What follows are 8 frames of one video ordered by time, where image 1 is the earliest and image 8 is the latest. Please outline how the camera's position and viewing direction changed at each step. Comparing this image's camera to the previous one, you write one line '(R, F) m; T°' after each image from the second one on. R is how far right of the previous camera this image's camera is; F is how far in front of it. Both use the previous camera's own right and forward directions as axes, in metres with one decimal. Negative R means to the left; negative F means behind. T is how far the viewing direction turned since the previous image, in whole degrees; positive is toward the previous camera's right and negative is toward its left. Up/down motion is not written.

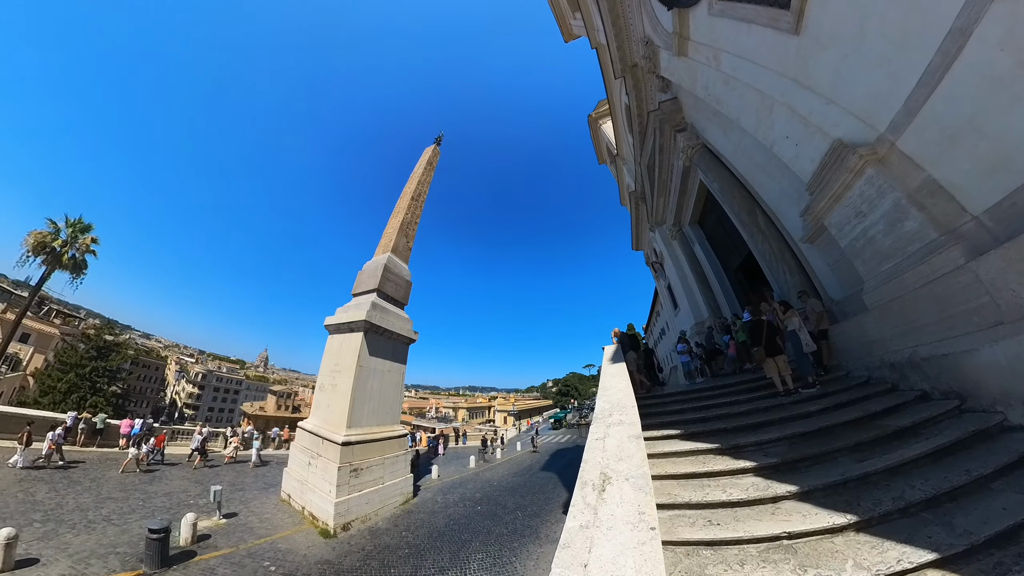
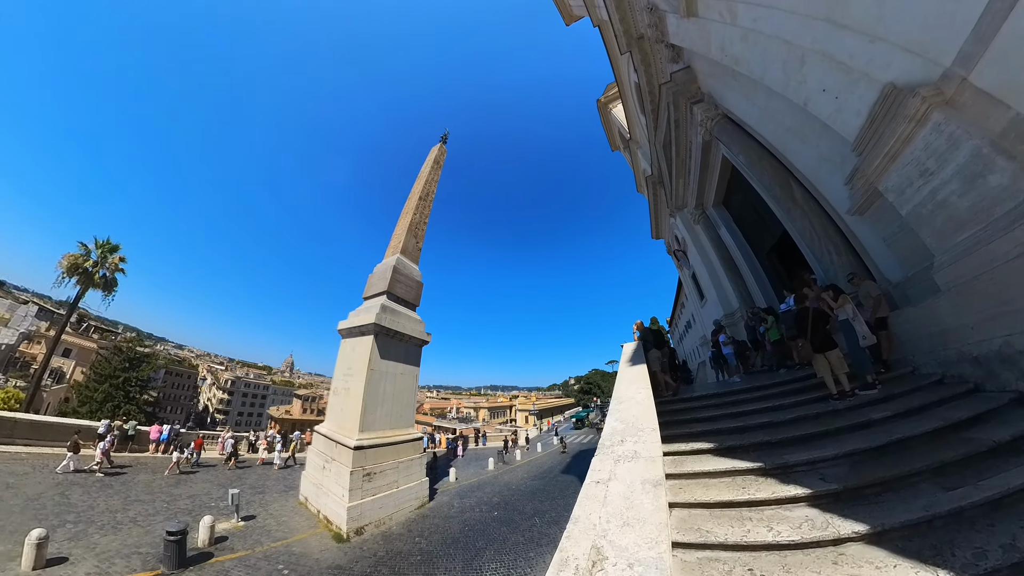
(+0.6, +0.3) m; -6°
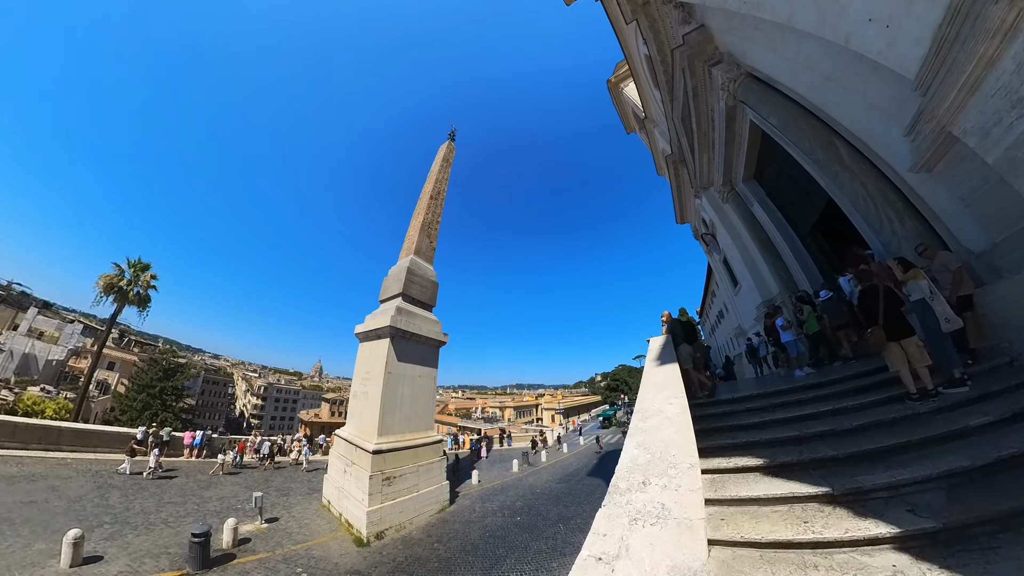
(+0.6, +0.3) m; -7°
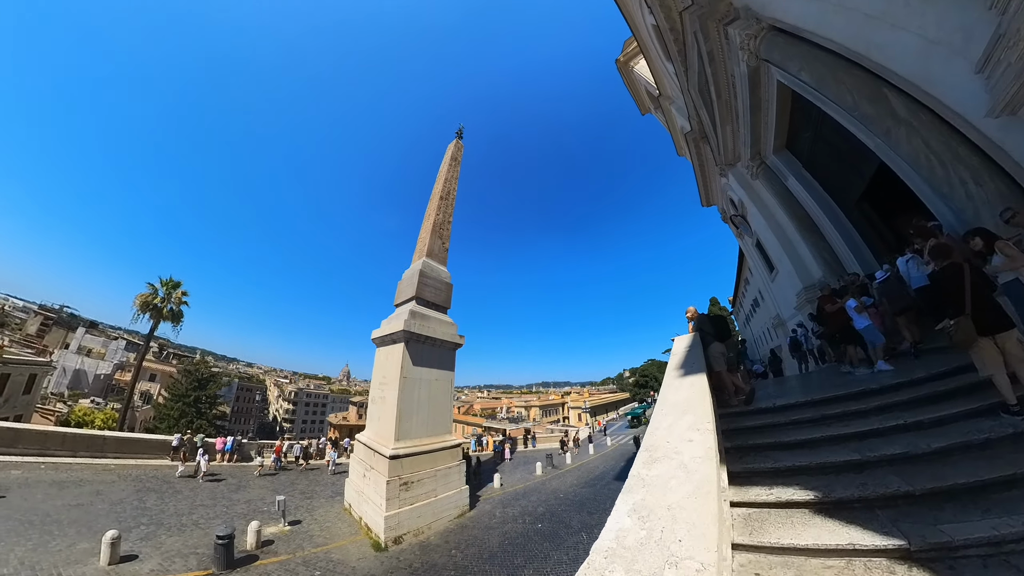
(+0.6, +0.3) m; -7°
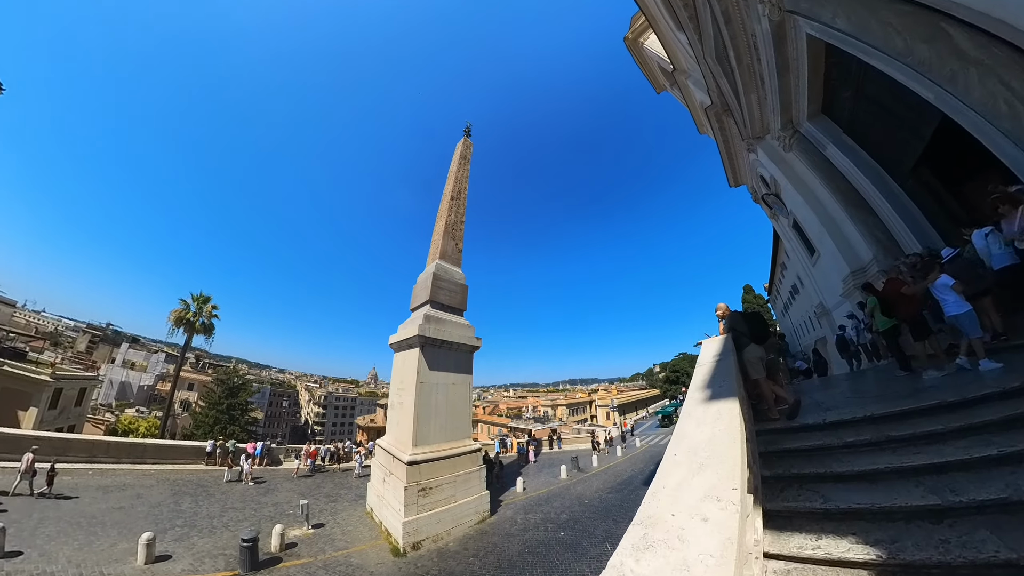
(+0.5, +0.3) m; -6°
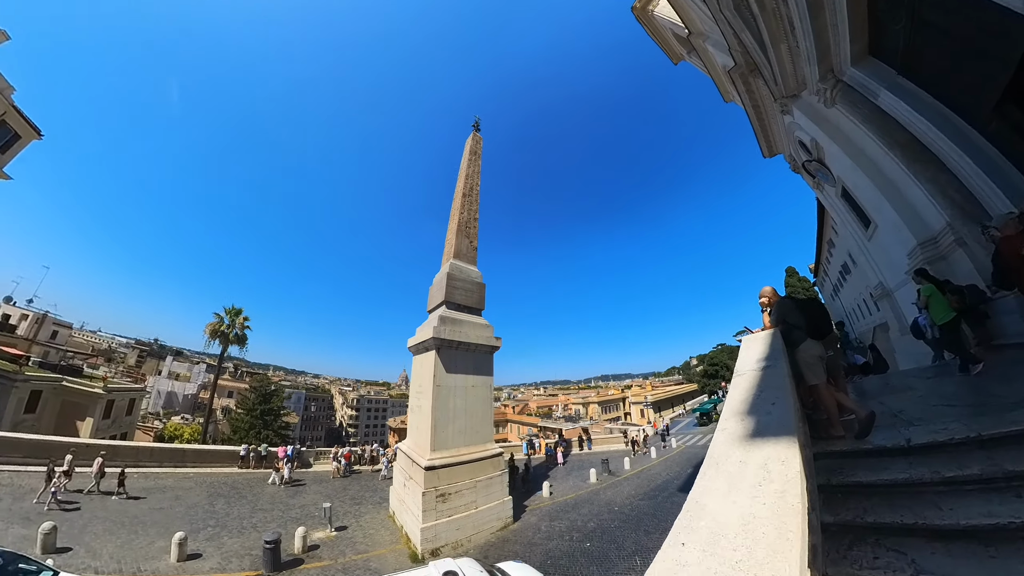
(+0.6, +0.3) m; -7°
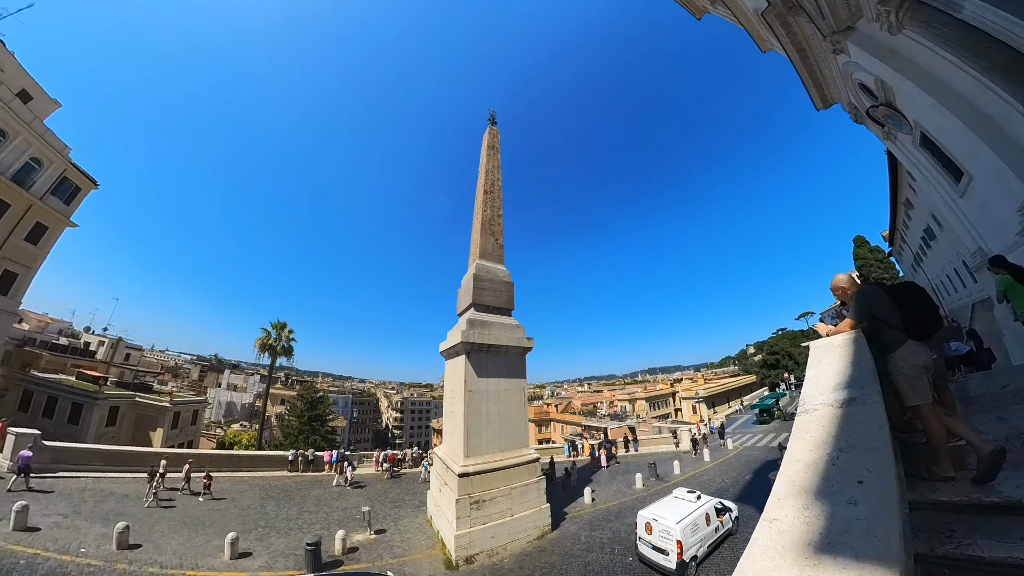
(+0.6, +0.3) m; -9°
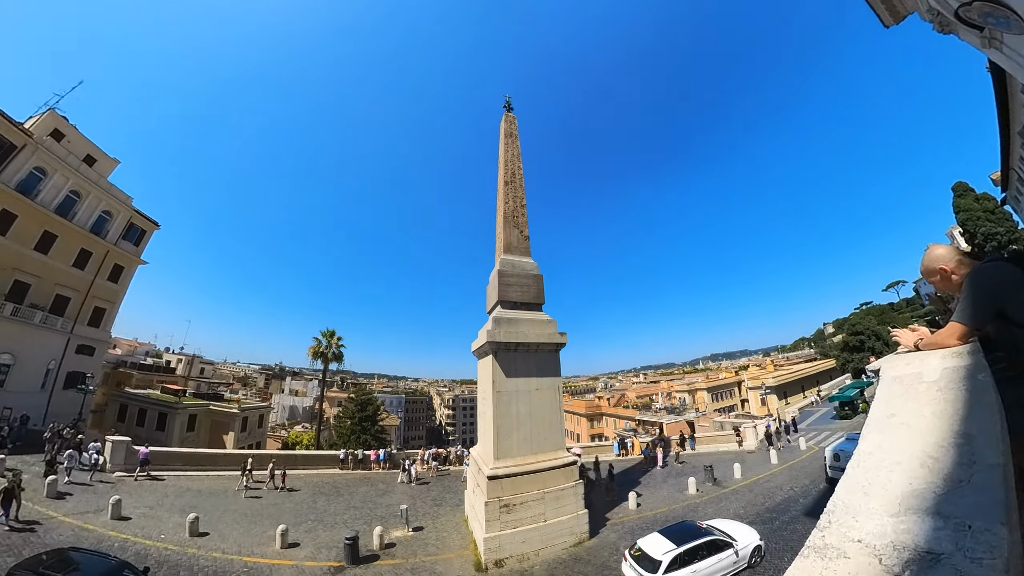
(+0.9, +0.4) m; -11°
